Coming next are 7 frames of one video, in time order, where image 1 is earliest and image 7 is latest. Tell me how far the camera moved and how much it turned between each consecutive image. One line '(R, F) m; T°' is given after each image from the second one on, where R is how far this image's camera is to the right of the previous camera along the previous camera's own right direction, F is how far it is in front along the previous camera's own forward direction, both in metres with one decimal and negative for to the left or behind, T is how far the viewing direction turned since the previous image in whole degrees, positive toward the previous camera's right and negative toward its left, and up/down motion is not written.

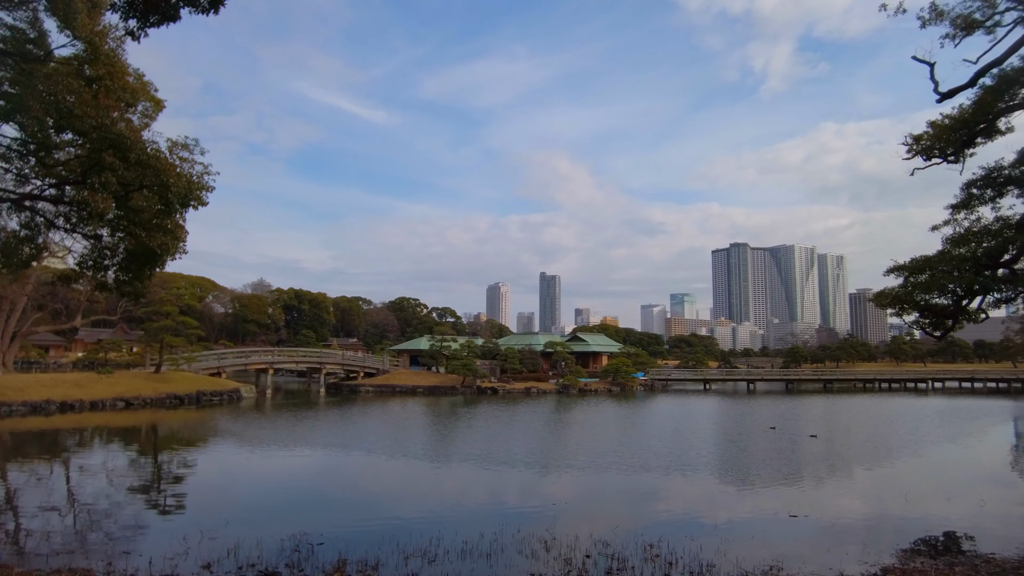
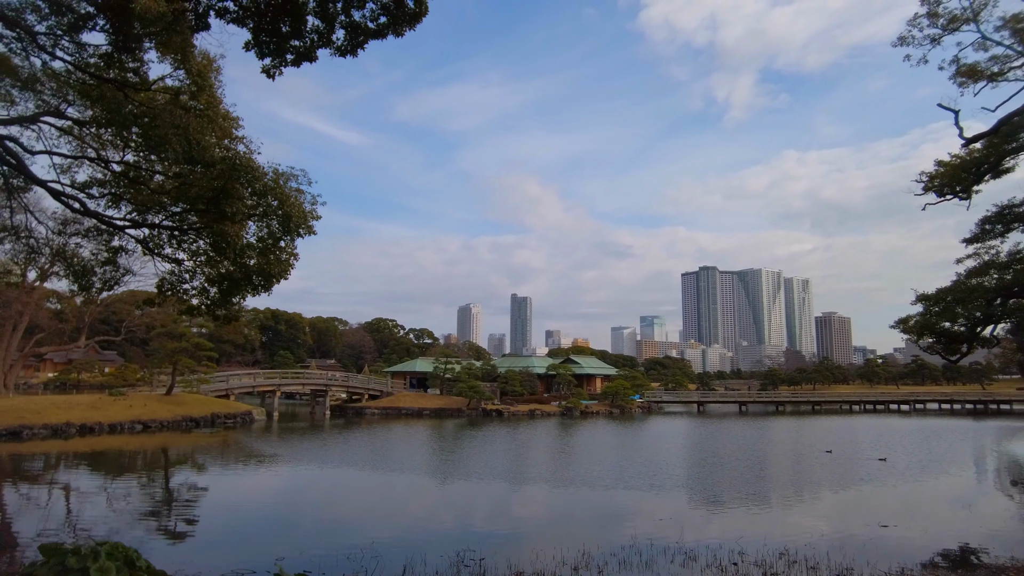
(-1.3, -0.3) m; +3°
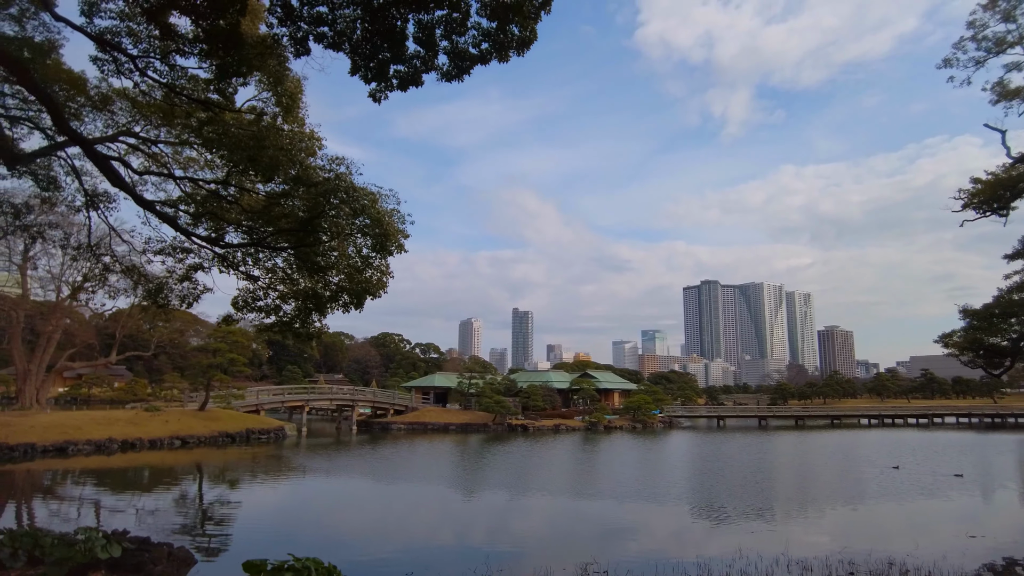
(-0.9, -0.1) m; 0°
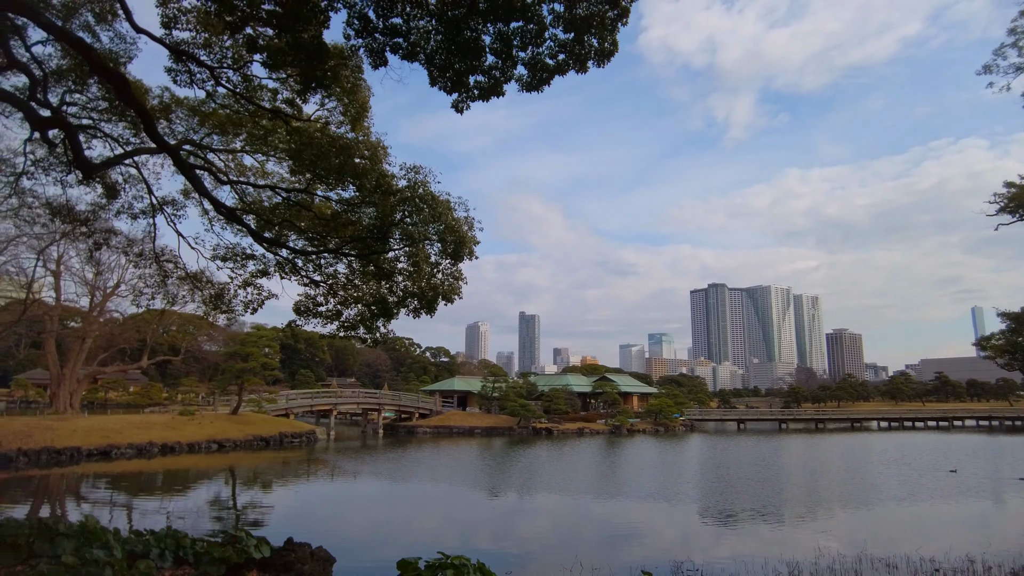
(-0.7, -0.1) m; 0°
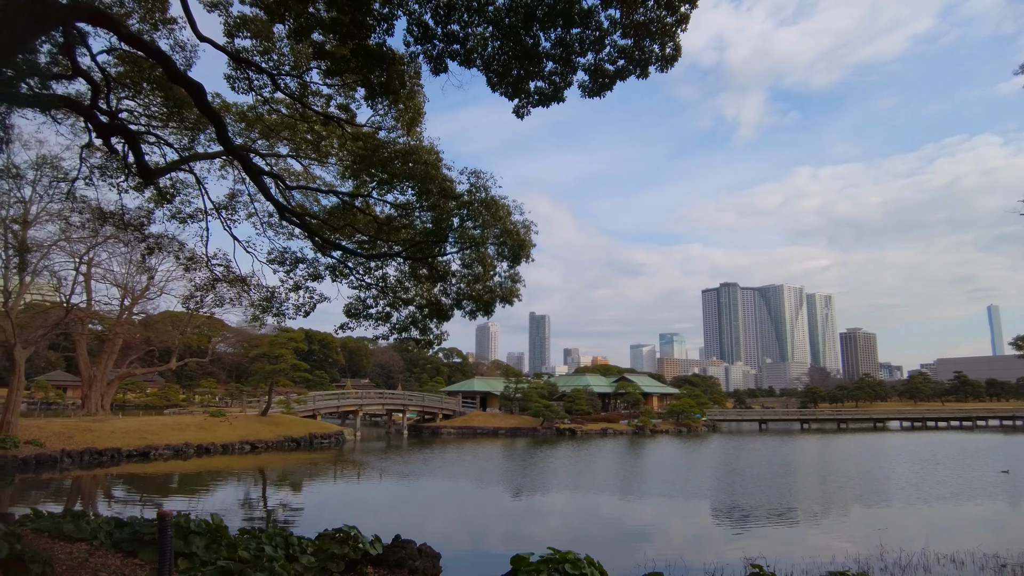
(-0.5, -0.1) m; -1°
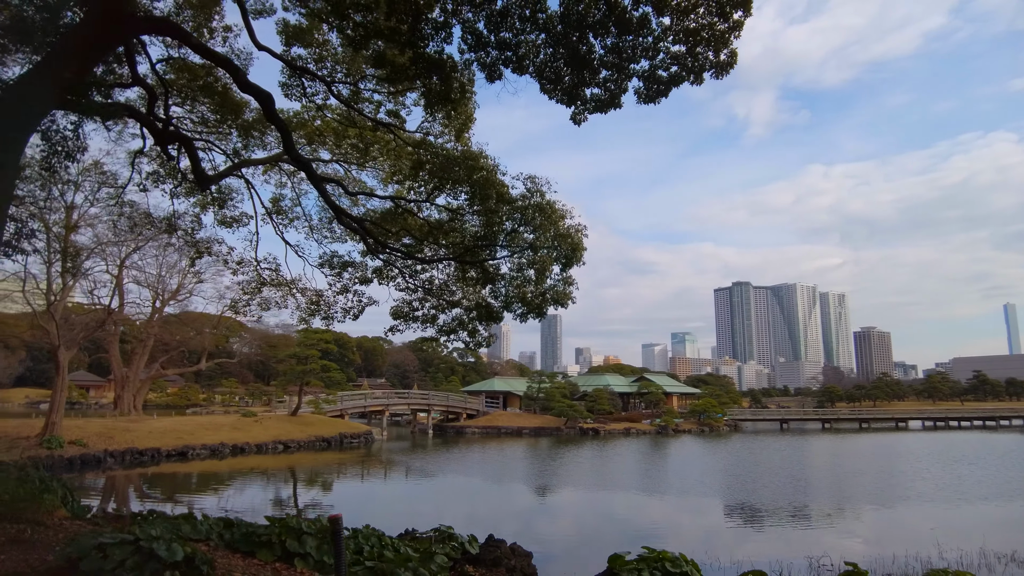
(-0.4, -0.1) m; -1°
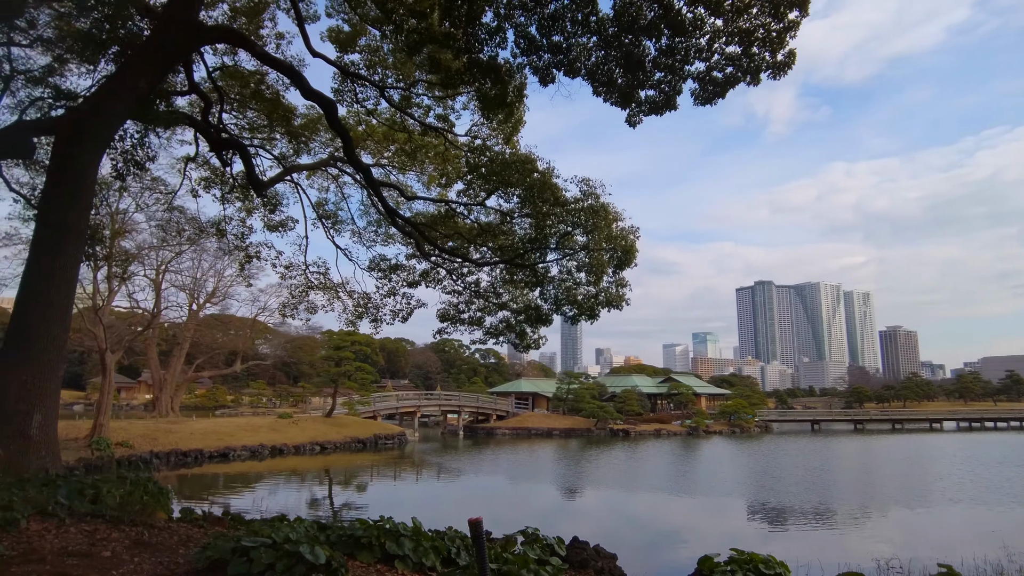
(-0.4, 0.0) m; -2°
